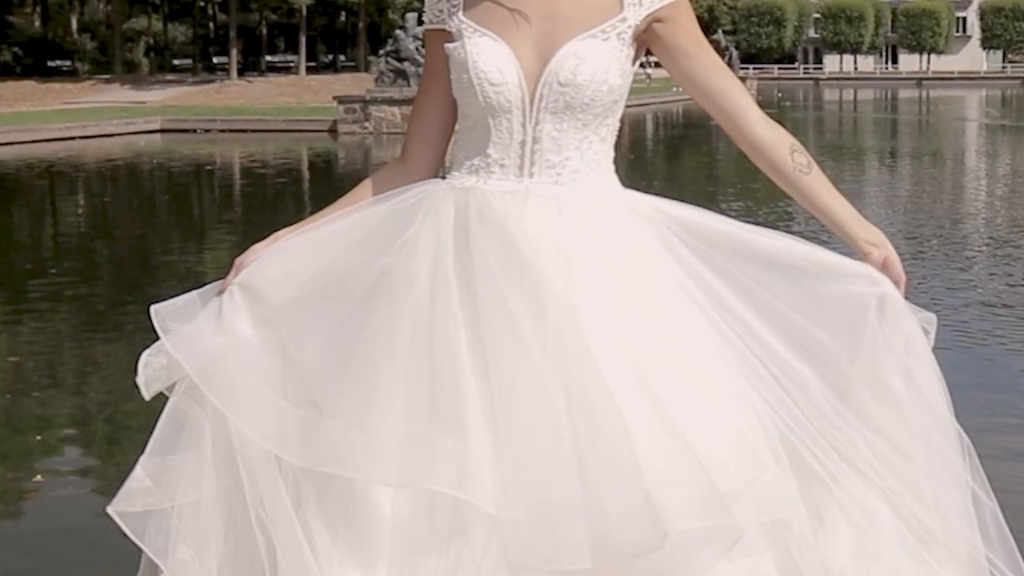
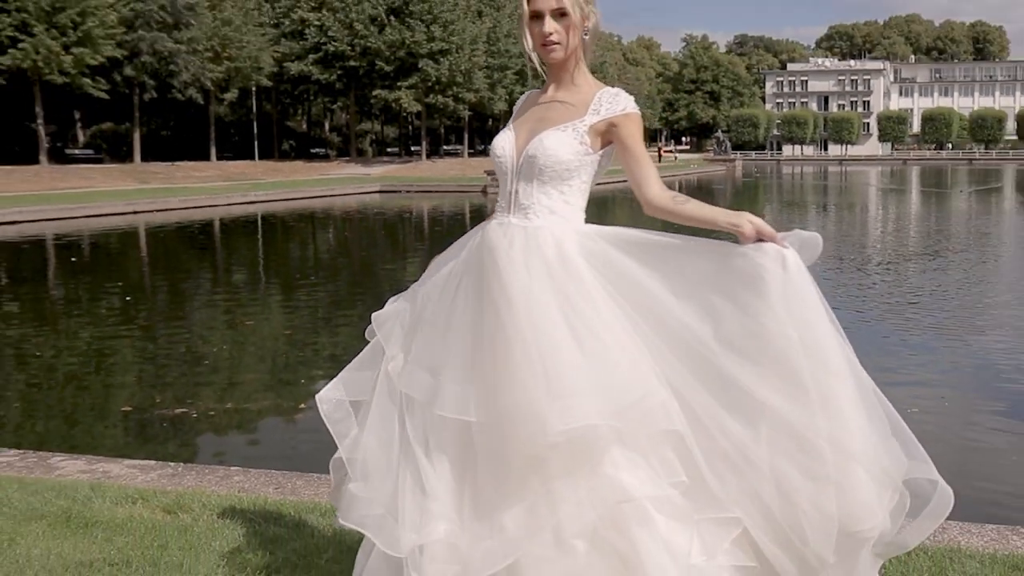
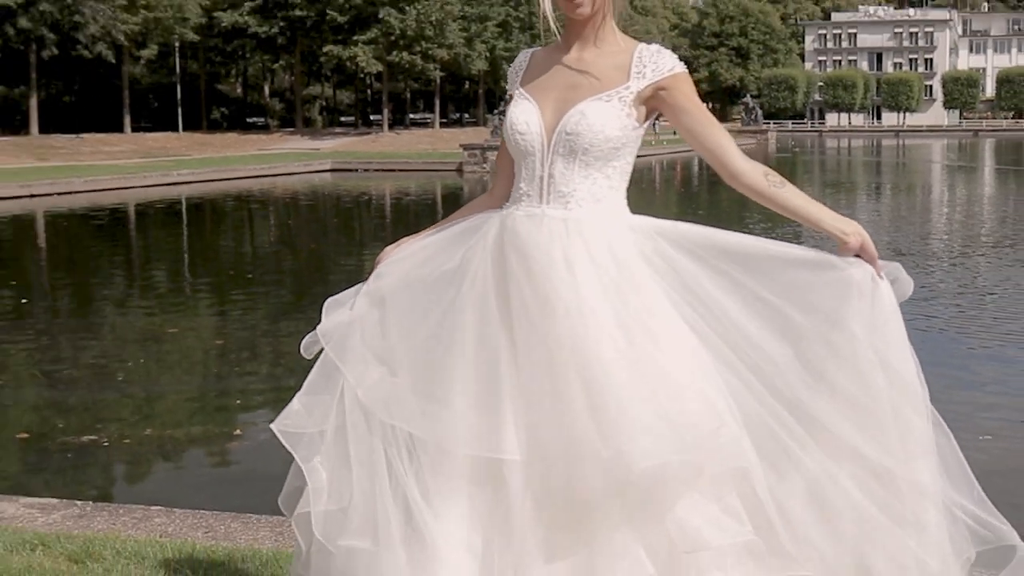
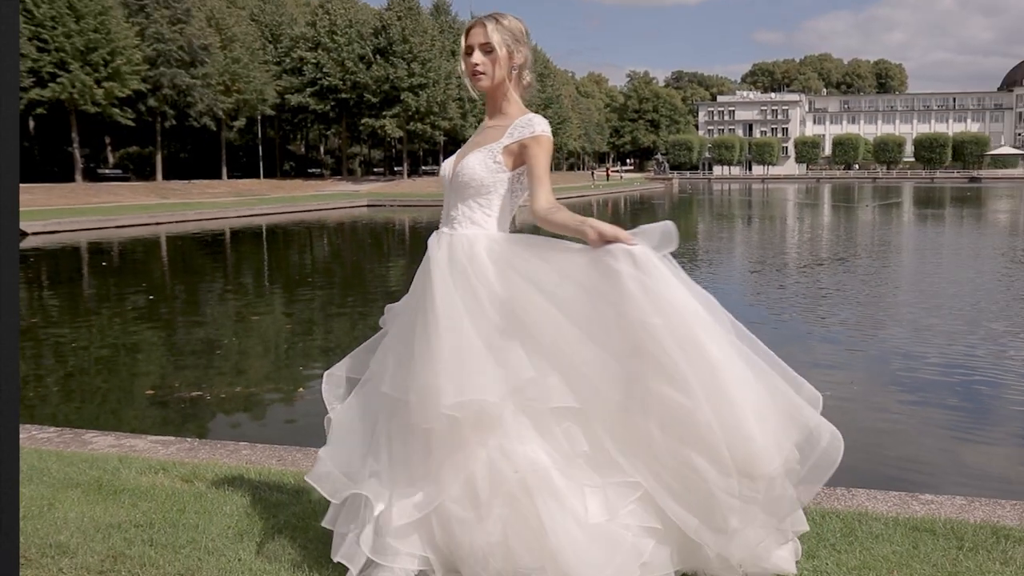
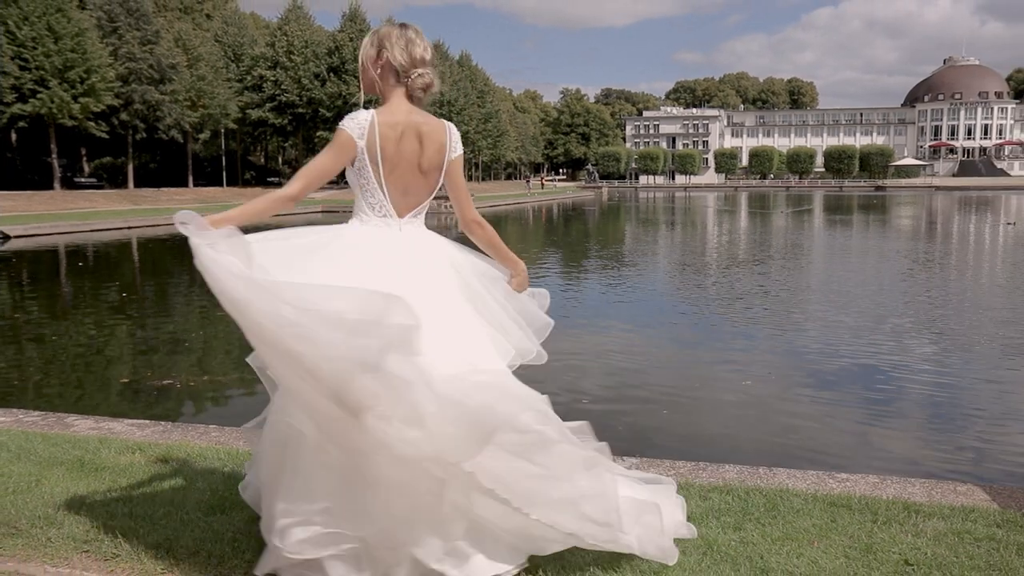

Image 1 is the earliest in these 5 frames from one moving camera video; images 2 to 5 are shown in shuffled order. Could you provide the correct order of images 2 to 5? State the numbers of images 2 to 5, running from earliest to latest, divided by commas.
3, 2, 4, 5
